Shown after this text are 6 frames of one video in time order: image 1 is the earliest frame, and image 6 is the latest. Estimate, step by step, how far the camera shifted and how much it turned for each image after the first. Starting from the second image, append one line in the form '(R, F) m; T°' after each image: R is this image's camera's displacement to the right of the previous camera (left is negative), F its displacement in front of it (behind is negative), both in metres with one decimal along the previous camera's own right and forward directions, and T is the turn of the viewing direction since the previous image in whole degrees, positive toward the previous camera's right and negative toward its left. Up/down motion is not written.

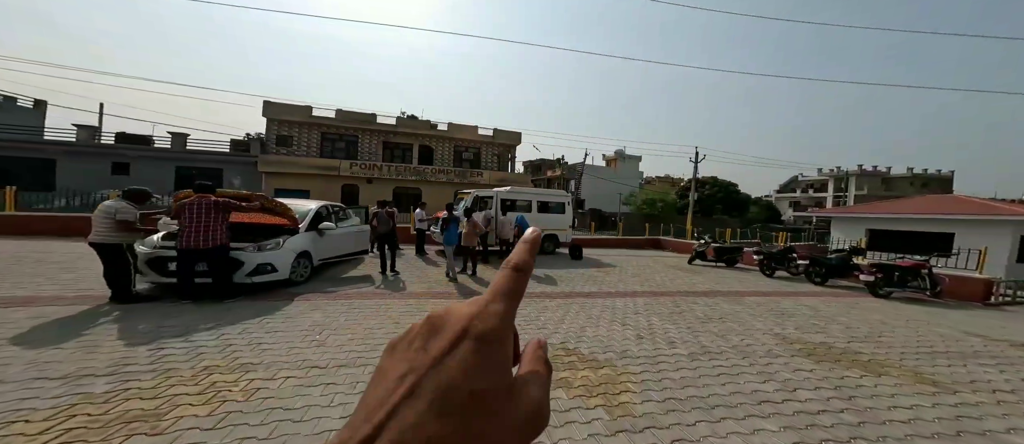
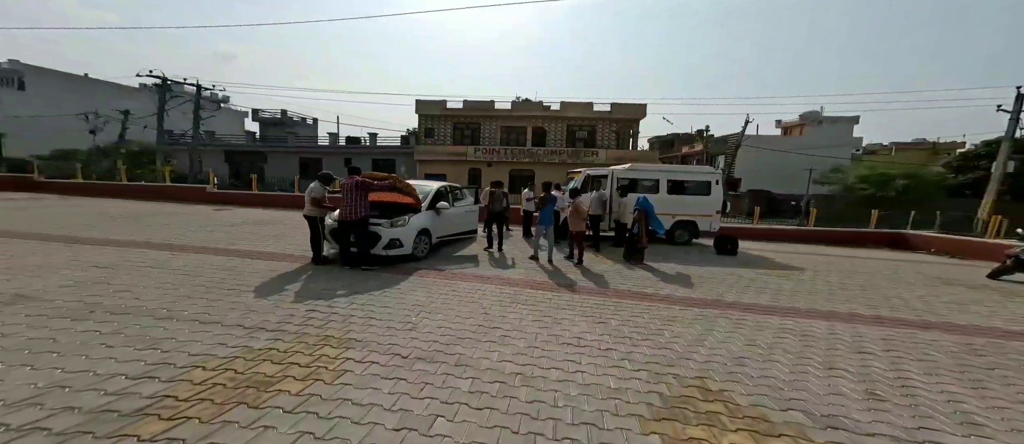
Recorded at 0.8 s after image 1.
(+0.2, +1.0) m; -22°
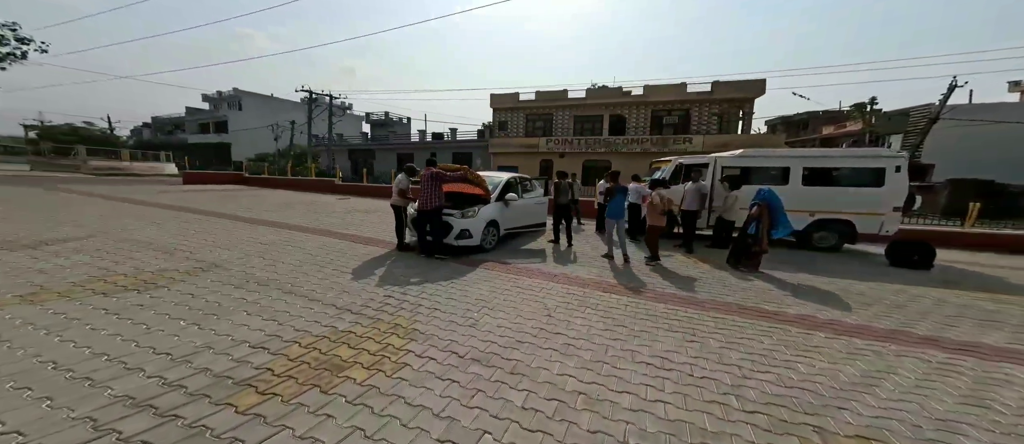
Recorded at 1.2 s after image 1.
(+0.1, +0.4) m; -12°
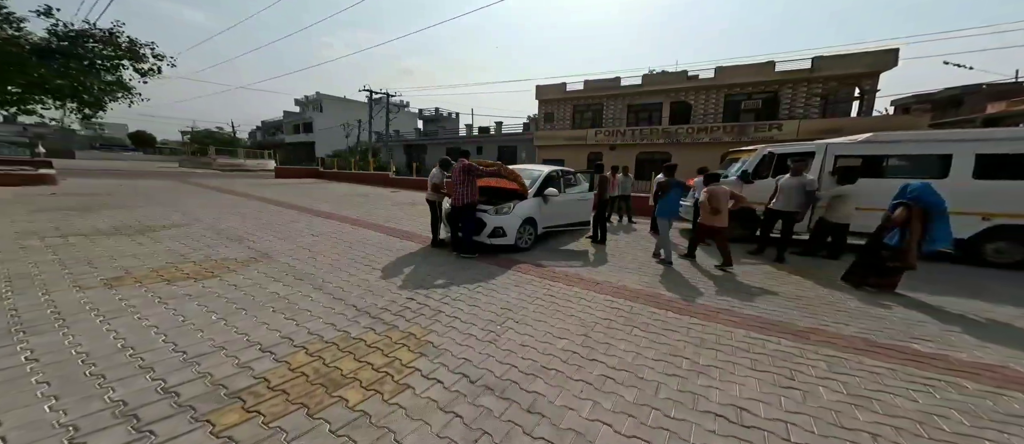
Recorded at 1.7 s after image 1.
(+0.3, +0.5) m; -11°
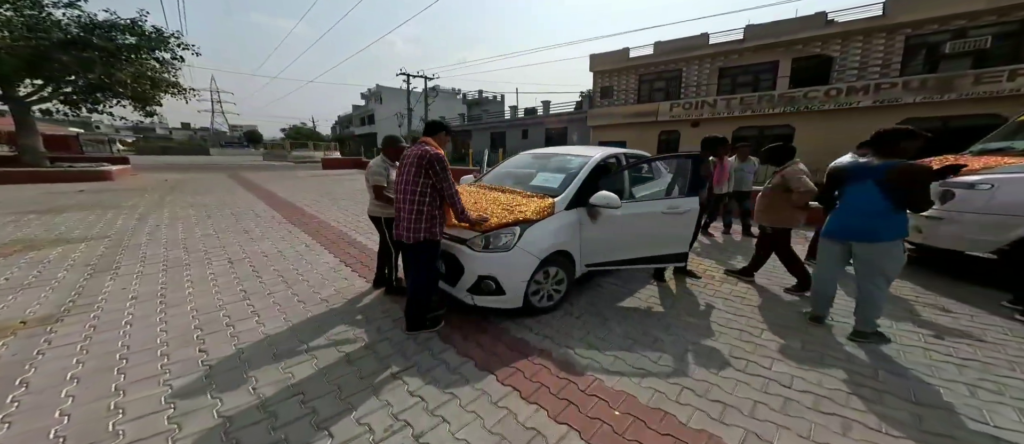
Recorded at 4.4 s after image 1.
(+0.5, +2.9) m; -12°
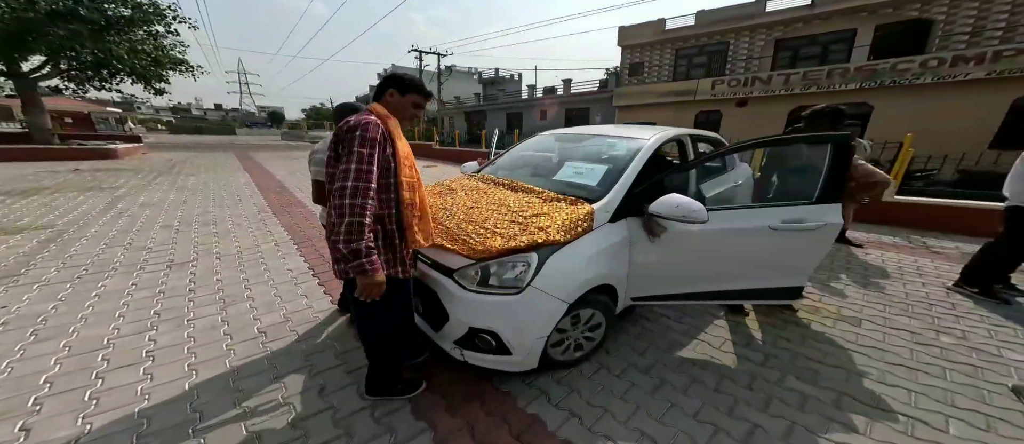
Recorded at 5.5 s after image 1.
(0.0, +1.0) m; -3°
